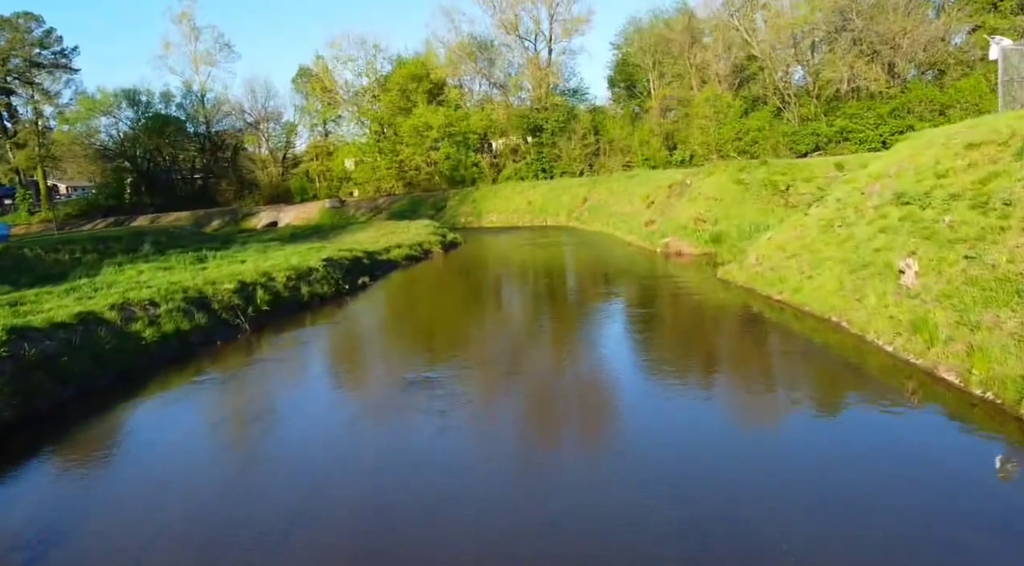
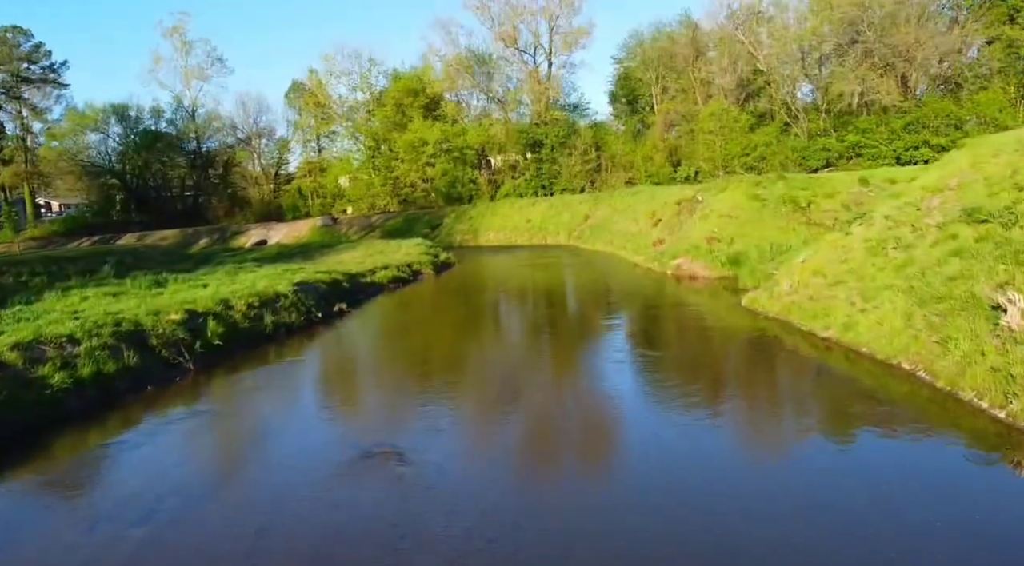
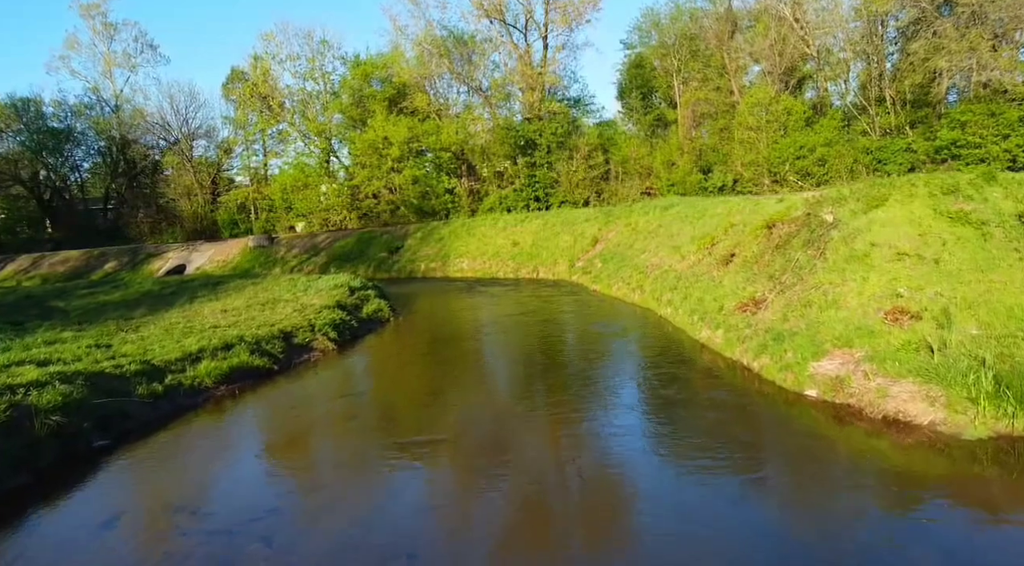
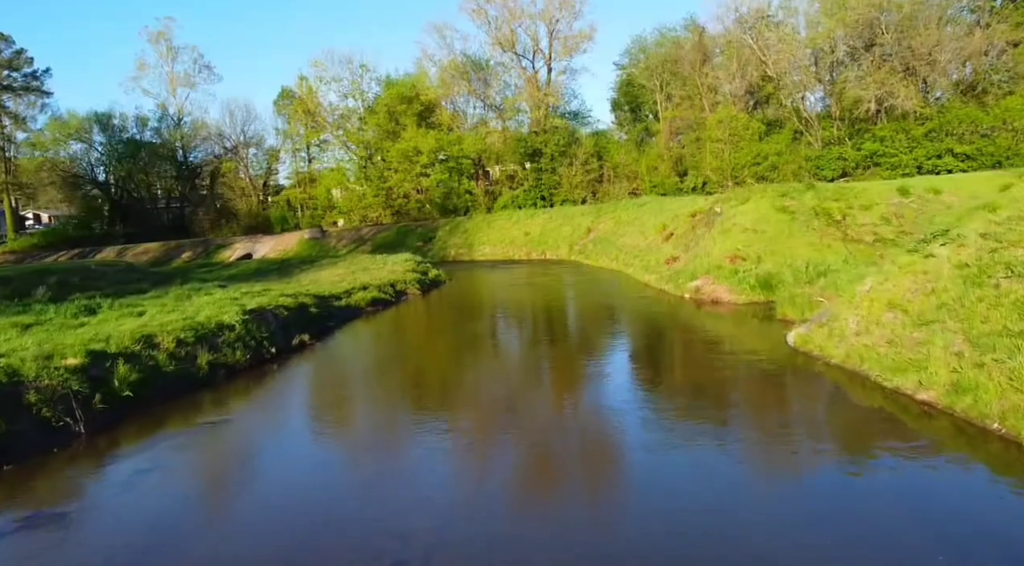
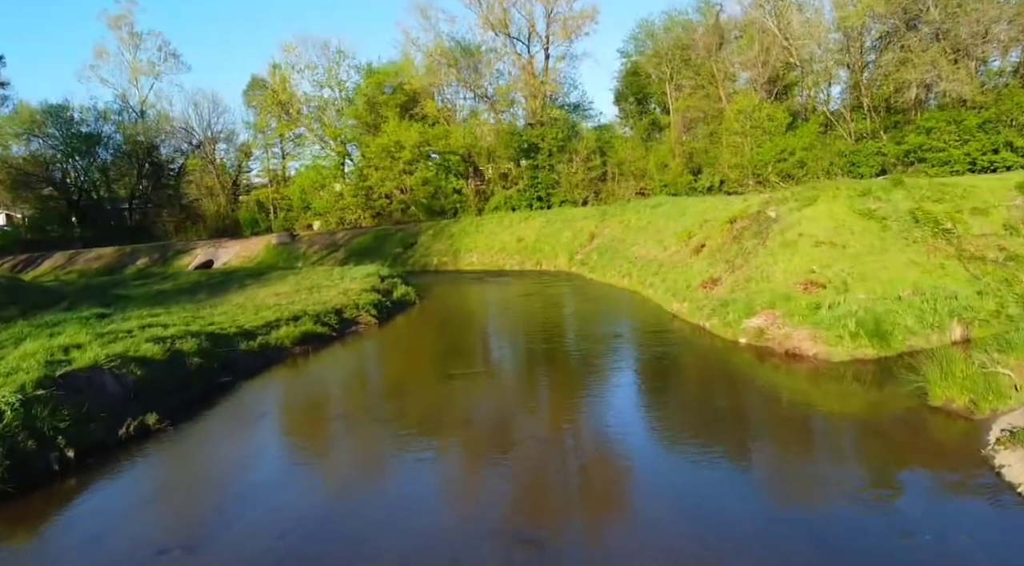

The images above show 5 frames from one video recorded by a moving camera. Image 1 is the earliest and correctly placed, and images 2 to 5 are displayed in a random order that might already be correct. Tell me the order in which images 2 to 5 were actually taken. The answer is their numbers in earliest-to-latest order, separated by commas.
2, 4, 5, 3
